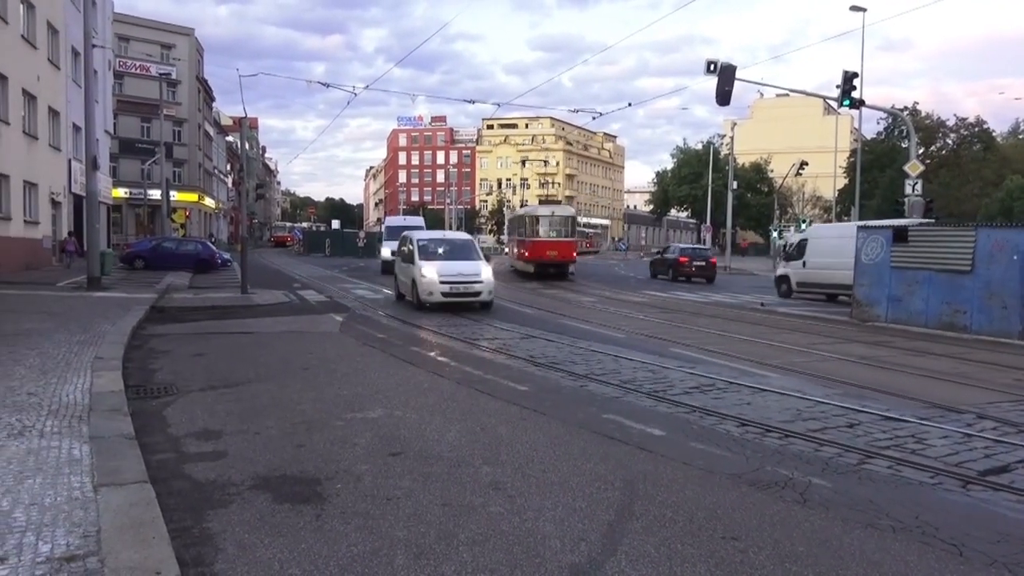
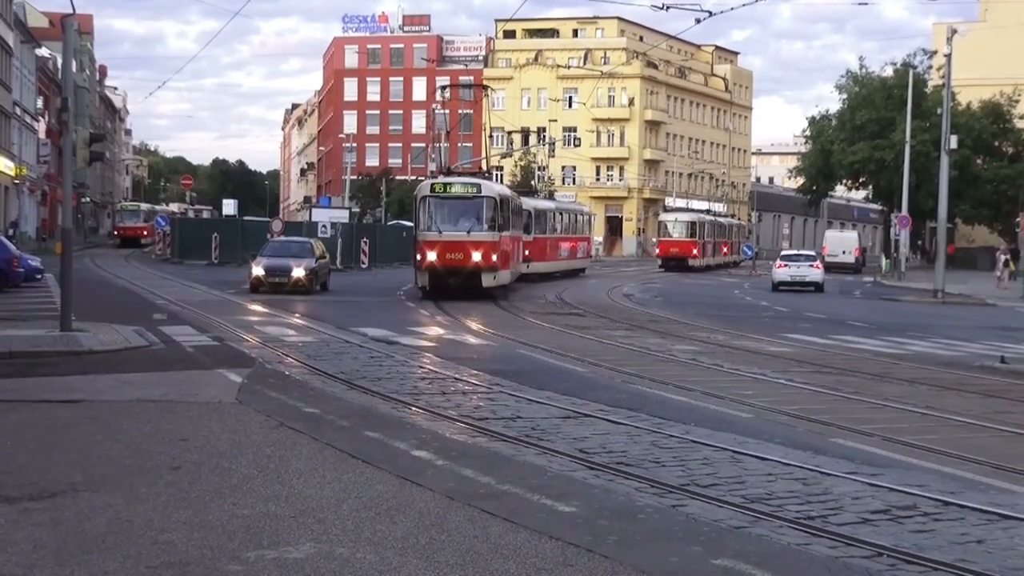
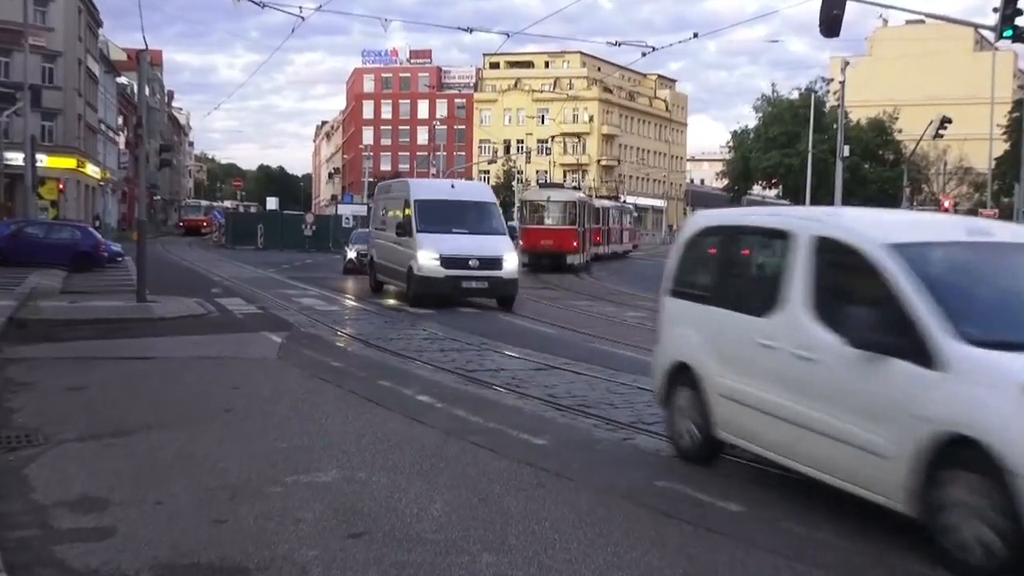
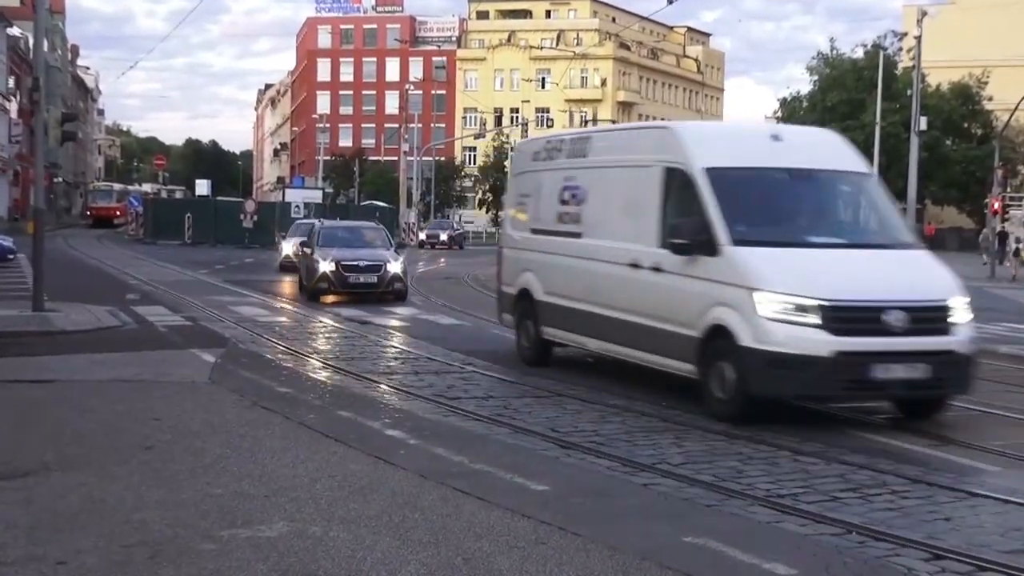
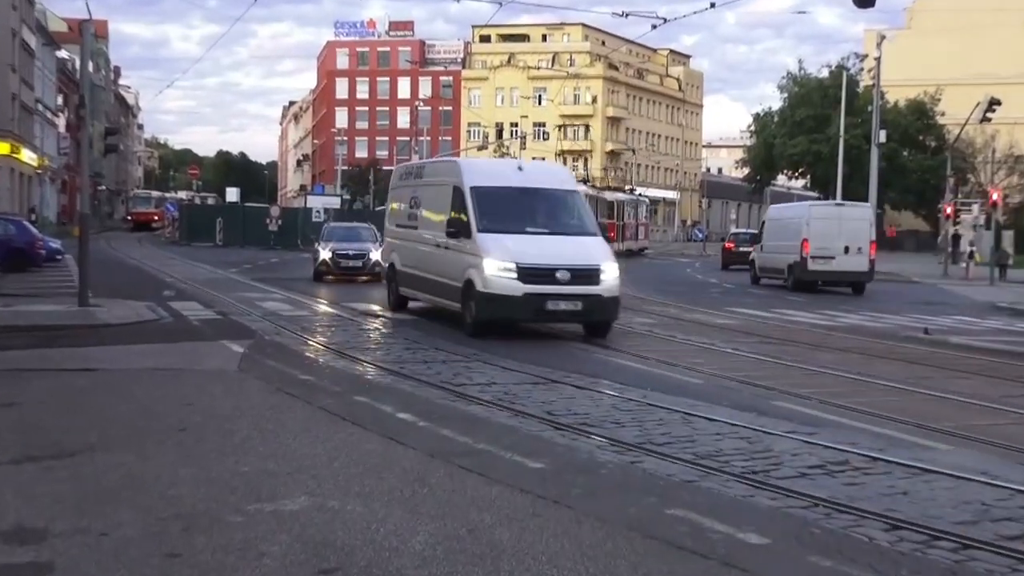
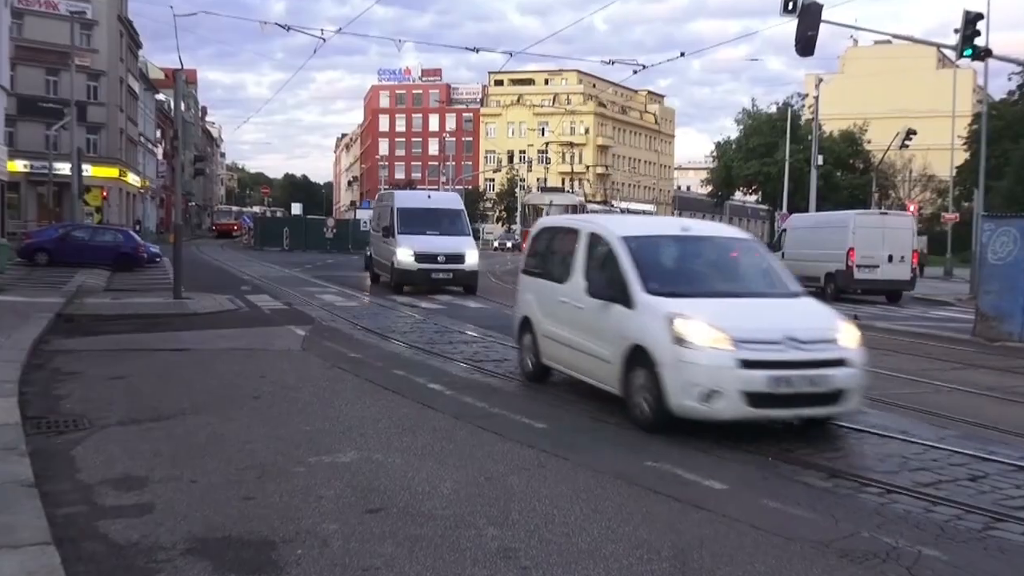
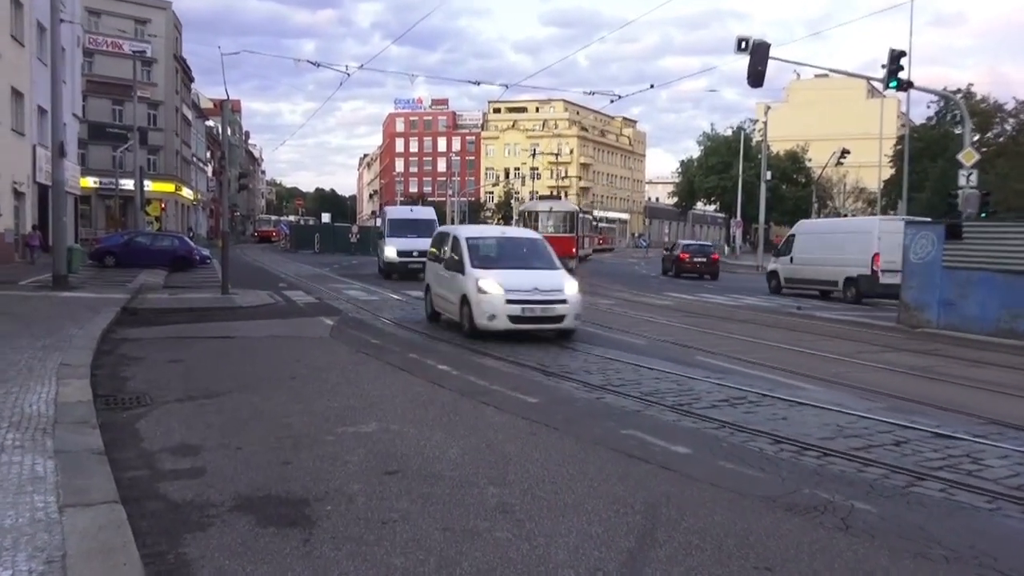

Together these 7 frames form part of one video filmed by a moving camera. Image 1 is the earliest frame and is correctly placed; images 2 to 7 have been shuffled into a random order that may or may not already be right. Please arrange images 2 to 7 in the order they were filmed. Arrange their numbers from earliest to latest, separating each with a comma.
7, 6, 3, 5, 4, 2
